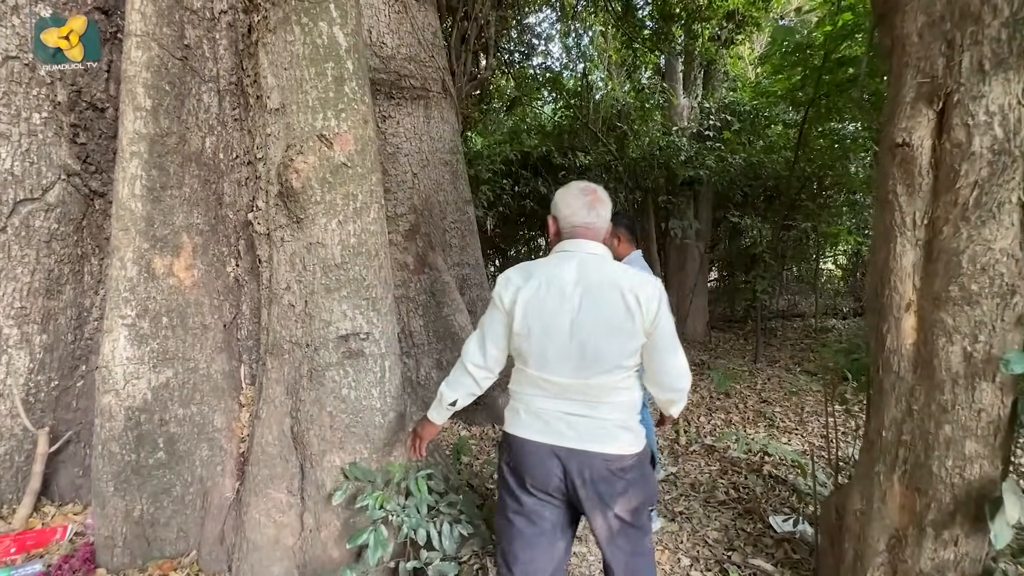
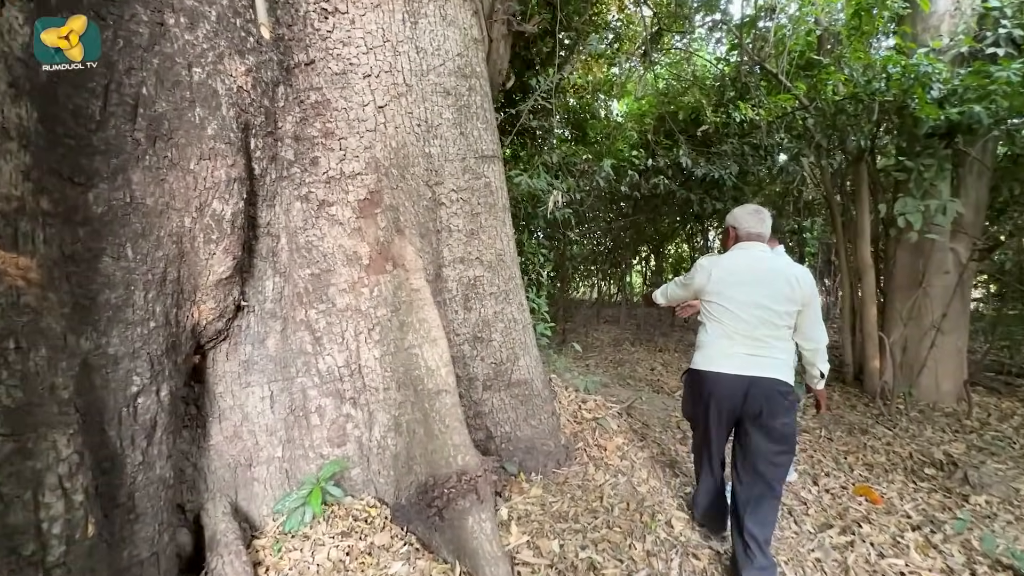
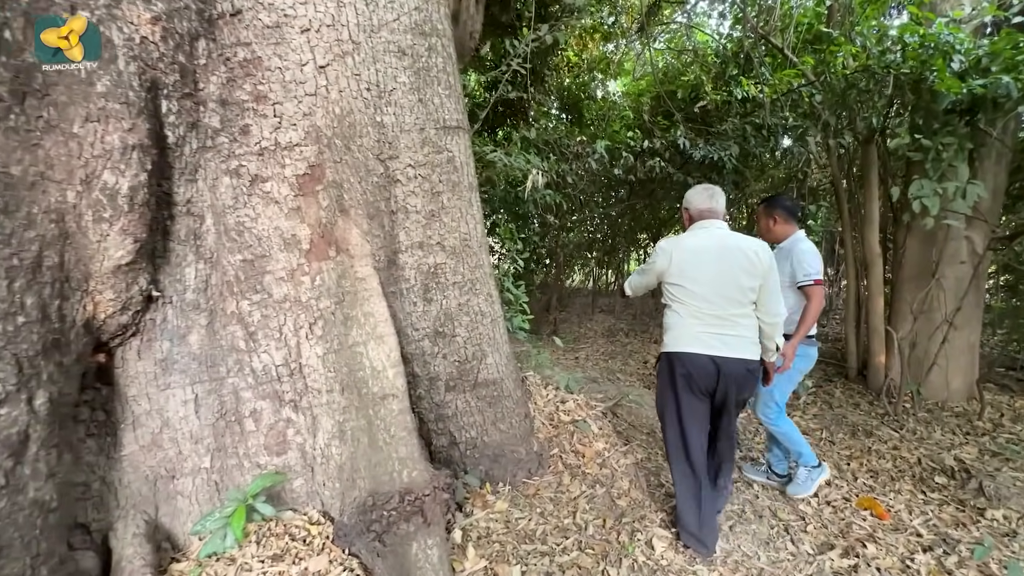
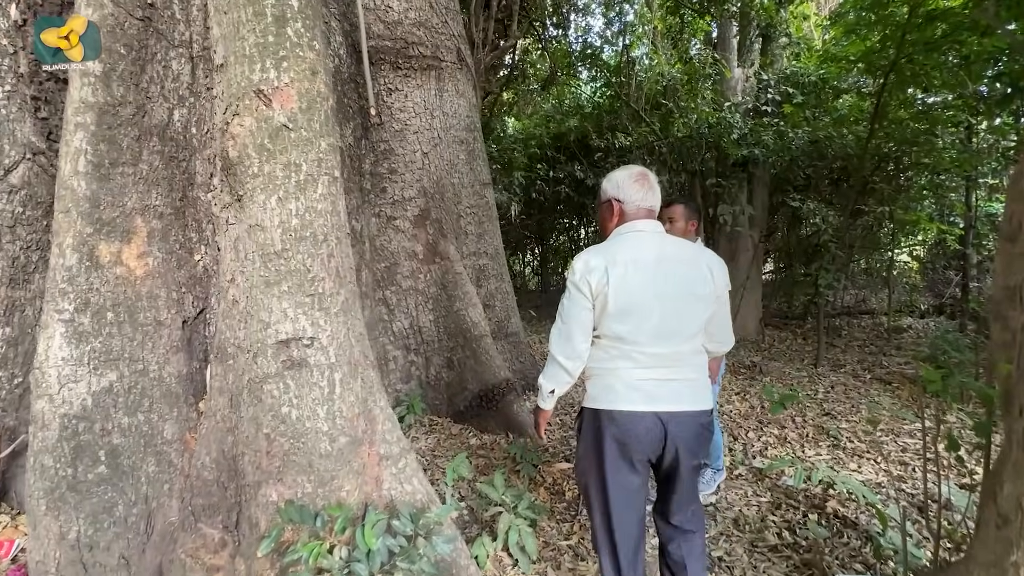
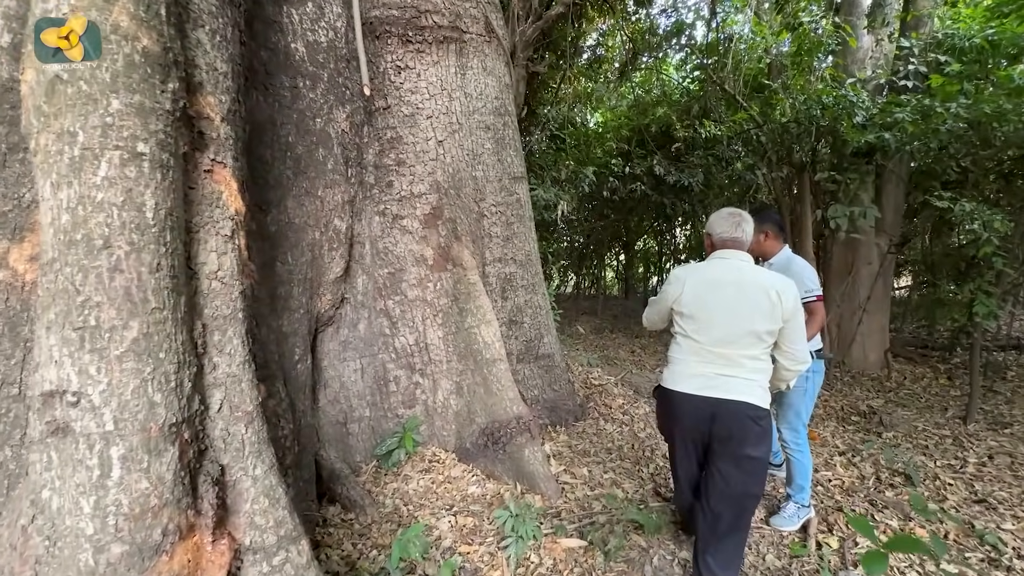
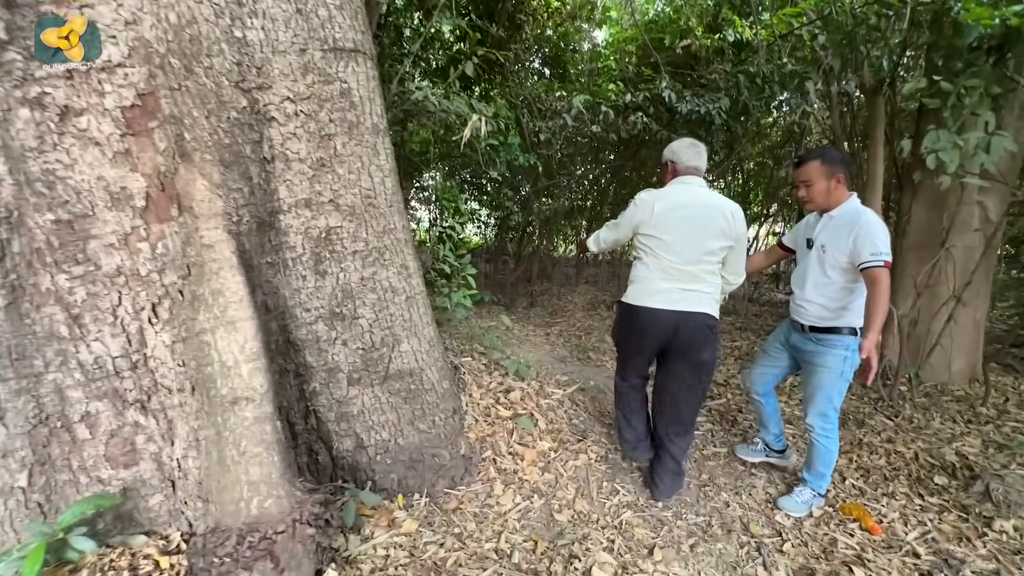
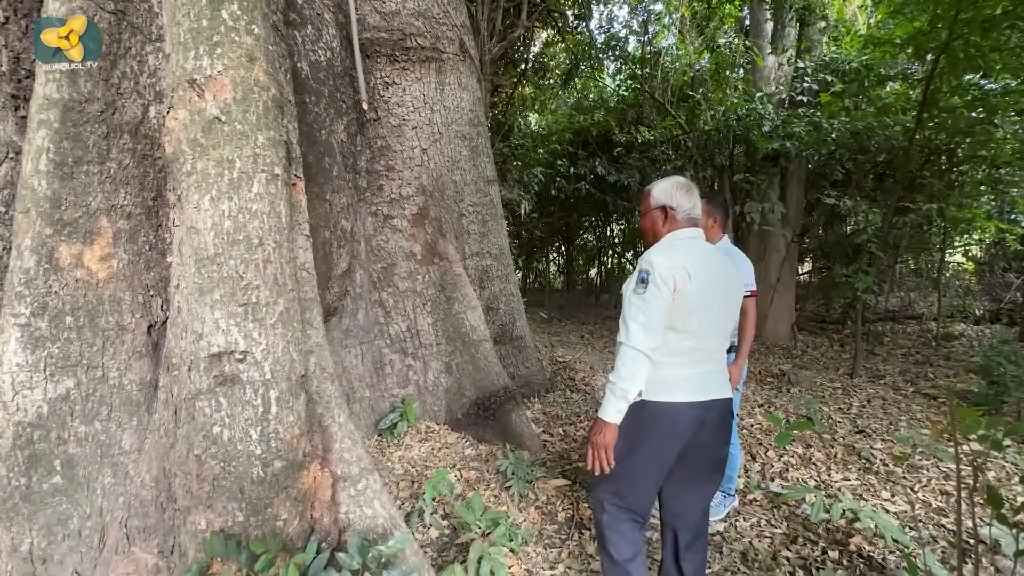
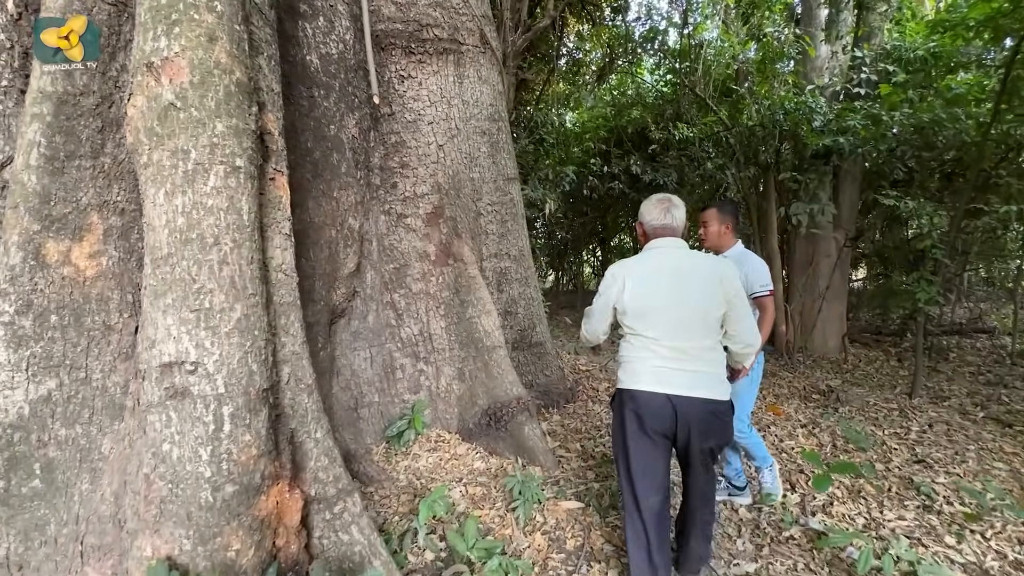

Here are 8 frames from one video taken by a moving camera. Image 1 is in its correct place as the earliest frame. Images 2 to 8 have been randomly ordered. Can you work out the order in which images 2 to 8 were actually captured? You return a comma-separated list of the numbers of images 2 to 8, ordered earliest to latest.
4, 7, 8, 5, 2, 3, 6
